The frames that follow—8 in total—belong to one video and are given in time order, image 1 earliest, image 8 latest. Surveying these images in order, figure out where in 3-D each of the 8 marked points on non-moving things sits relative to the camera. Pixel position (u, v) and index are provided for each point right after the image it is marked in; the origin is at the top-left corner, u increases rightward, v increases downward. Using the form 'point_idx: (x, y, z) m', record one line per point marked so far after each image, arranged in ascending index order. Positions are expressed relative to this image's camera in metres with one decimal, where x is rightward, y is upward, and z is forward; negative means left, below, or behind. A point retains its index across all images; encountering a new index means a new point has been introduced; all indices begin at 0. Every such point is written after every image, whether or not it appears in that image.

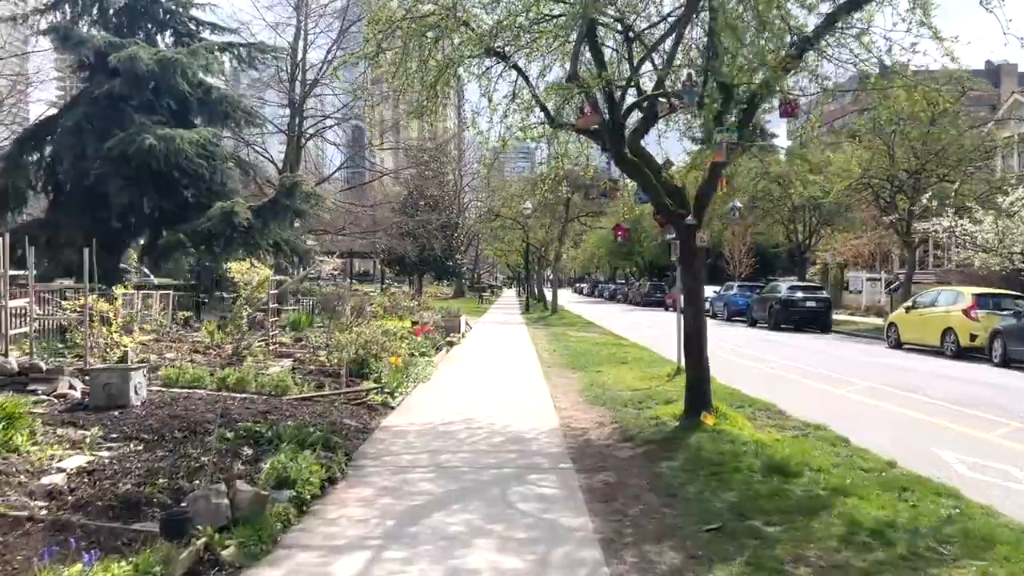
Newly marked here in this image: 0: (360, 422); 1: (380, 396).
0: (-1.5, -1.4, +8.1) m
1: (-1.6, -1.3, +9.5) m
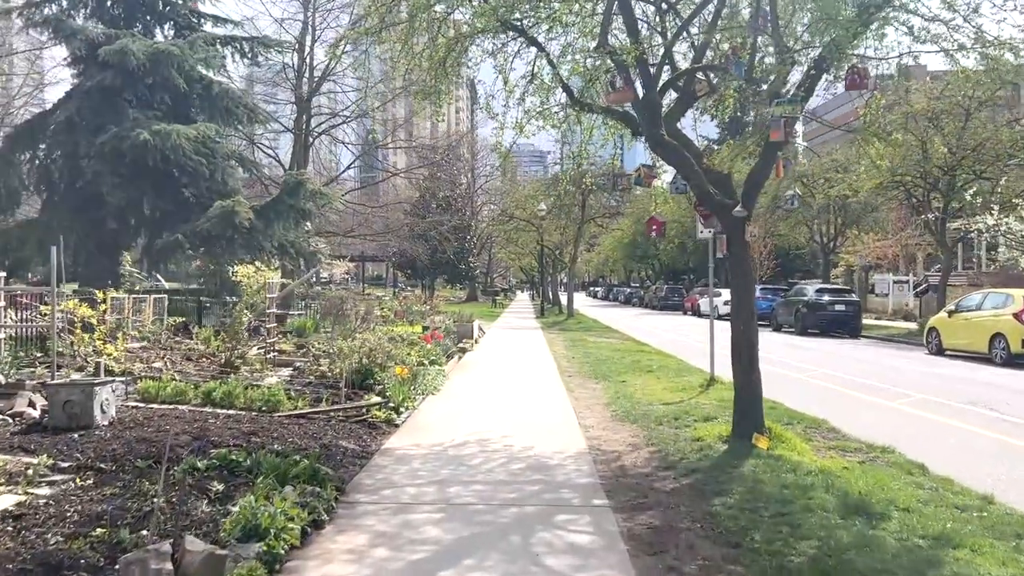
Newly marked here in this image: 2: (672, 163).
0: (-1.3, -1.4, +7.1) m
1: (-1.3, -1.3, +8.5) m
2: (+1.4, +1.1, +7.1) m
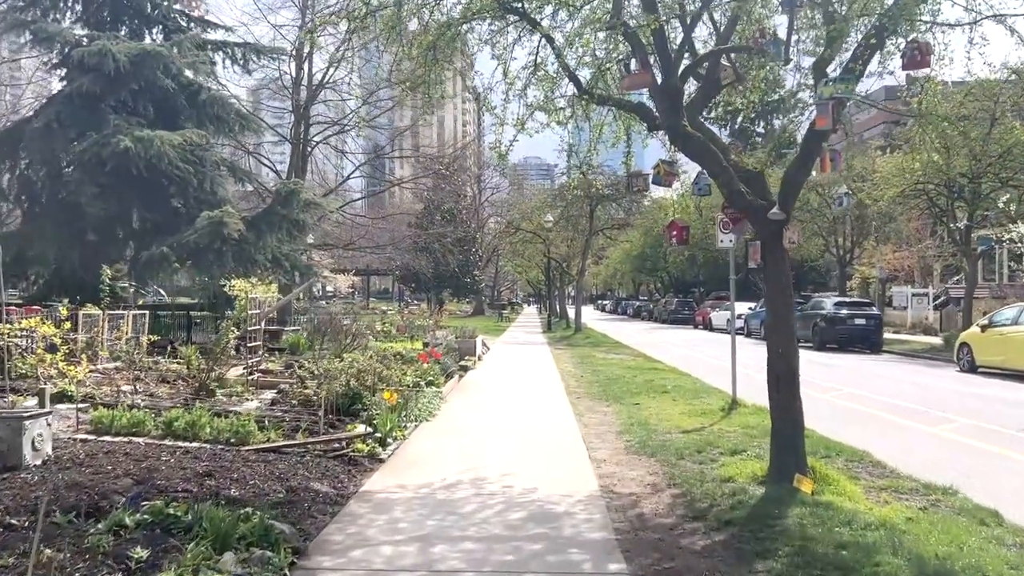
0: (-1.3, -1.5, +6.1) m
1: (-1.3, -1.5, +7.5) m
2: (+1.4, +1.0, +6.2) m
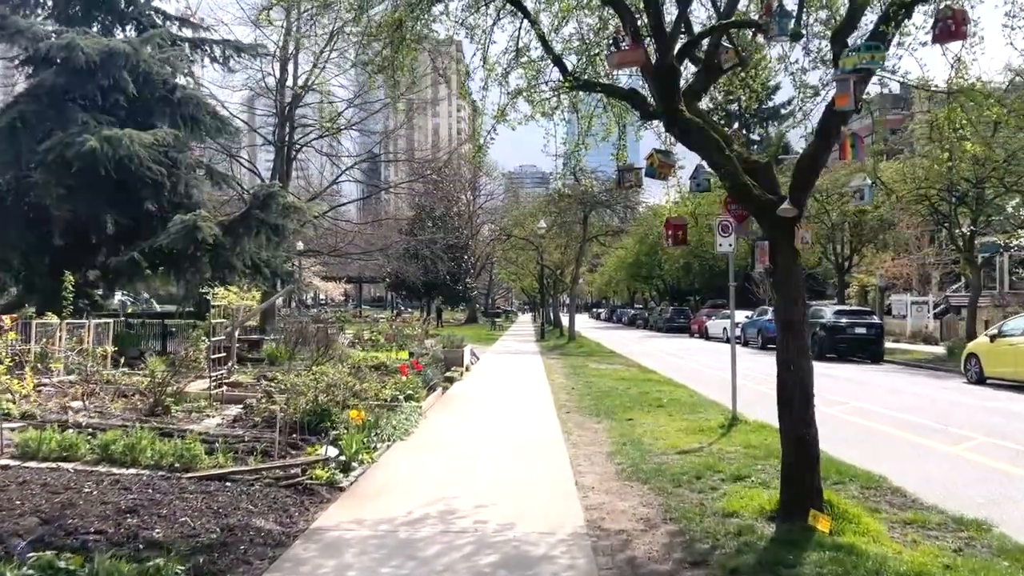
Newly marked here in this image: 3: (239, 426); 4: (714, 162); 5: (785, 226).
0: (-1.5, -1.5, +5.3) m
1: (-1.5, -1.5, +6.7) m
2: (+1.2, +1.0, +5.4) m
3: (-3.0, -1.5, +9.0) m
4: (+1.3, +0.8, +5.3) m
5: (+1.7, +0.4, +5.1) m
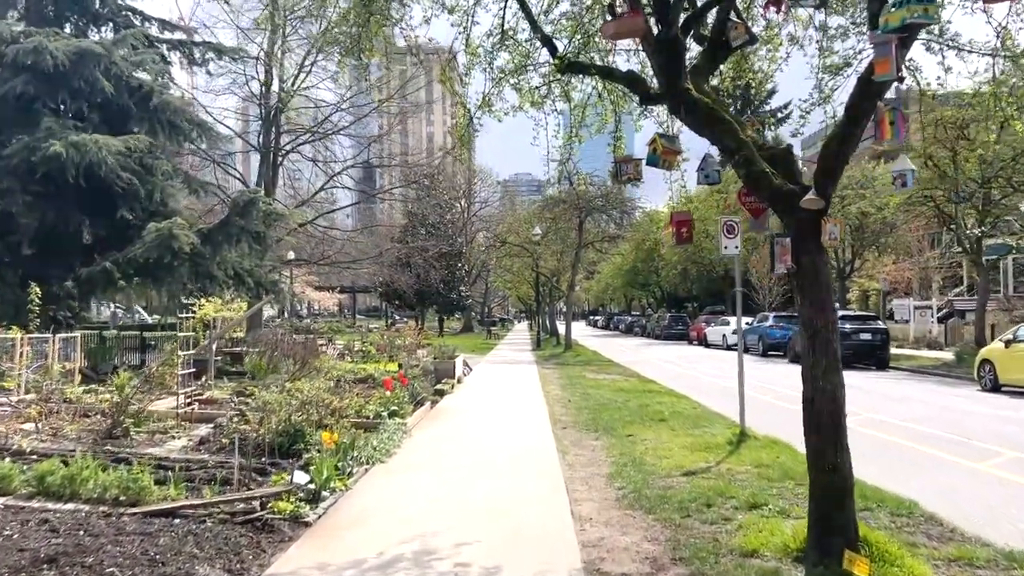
0: (-1.6, -1.6, +4.6) m
1: (-1.6, -1.6, +6.0) m
2: (+1.1, +0.9, +4.7) m
3: (-3.1, -1.6, +8.3) m
4: (+1.2, +0.8, +4.6) m
5: (+1.6, +0.4, +4.4) m
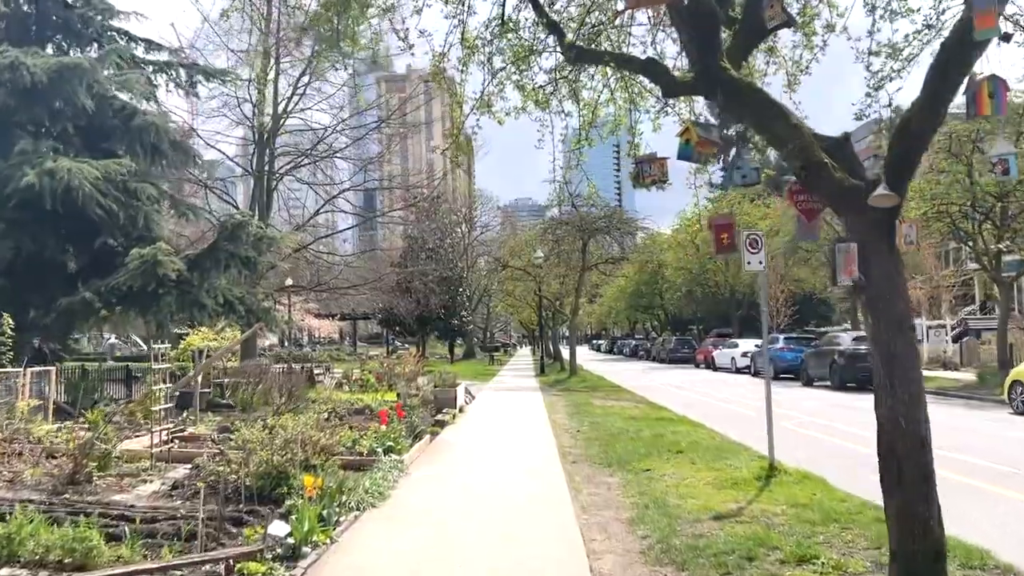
0: (-1.6, -1.7, +3.7) m
1: (-1.6, -1.7, +5.1) m
2: (+1.1, +0.8, +3.9) m
3: (-3.1, -1.9, +7.4) m
4: (+1.3, +0.7, +3.9) m
5: (+1.7, +0.3, +3.6) m
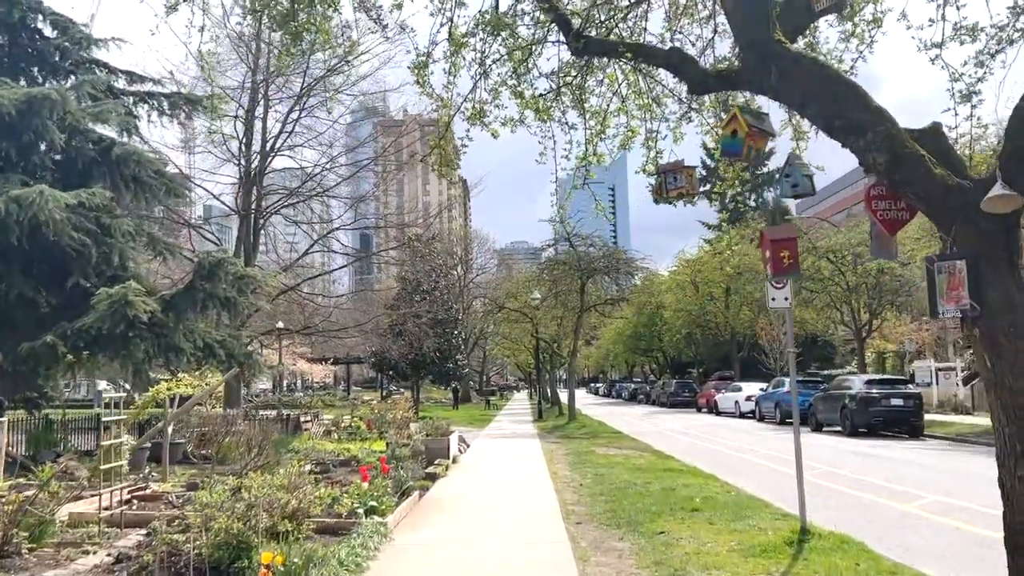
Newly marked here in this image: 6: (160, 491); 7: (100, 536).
0: (-1.6, -1.8, +2.7) m
1: (-1.6, -1.9, +4.1) m
2: (+1.1, +0.7, +3.1) m
3: (-3.1, -2.2, +6.4) m
4: (+1.2, +0.6, +3.0) m
5: (+1.7, +0.2, +2.7) m
6: (-4.3, -2.5, +9.8) m
7: (-3.9, -2.3, +7.6) m
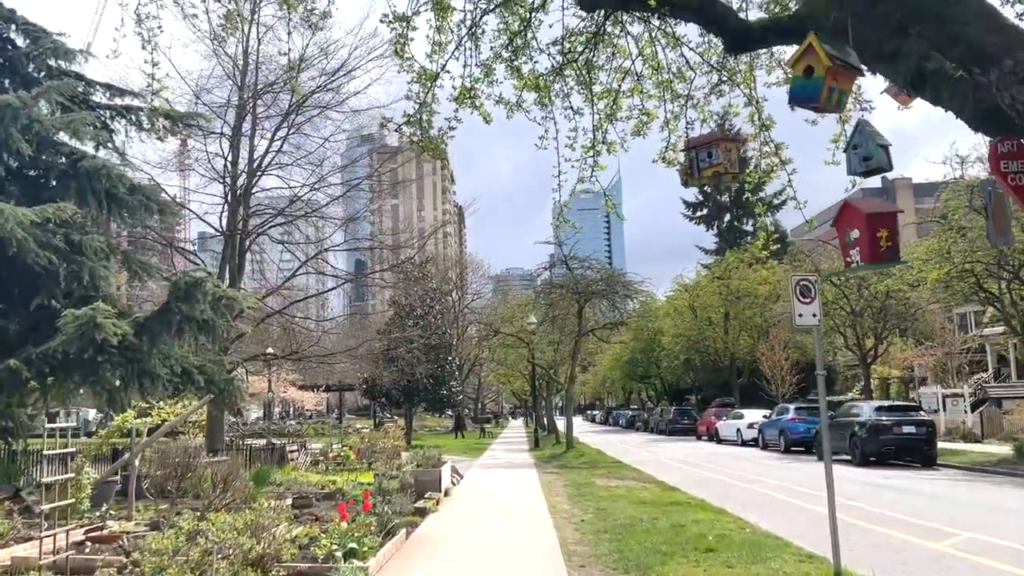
0: (-1.6, -1.8, +1.8) m
1: (-1.6, -1.9, +3.2) m
2: (+1.1, +0.7, +2.3) m
3: (-3.1, -2.3, +5.5) m
4: (+1.2, +0.6, +2.2) m
5: (+1.6, +0.2, +1.9) m
6: (-4.3, -2.7, +8.9) m
7: (-3.9, -2.4, +6.7) m
